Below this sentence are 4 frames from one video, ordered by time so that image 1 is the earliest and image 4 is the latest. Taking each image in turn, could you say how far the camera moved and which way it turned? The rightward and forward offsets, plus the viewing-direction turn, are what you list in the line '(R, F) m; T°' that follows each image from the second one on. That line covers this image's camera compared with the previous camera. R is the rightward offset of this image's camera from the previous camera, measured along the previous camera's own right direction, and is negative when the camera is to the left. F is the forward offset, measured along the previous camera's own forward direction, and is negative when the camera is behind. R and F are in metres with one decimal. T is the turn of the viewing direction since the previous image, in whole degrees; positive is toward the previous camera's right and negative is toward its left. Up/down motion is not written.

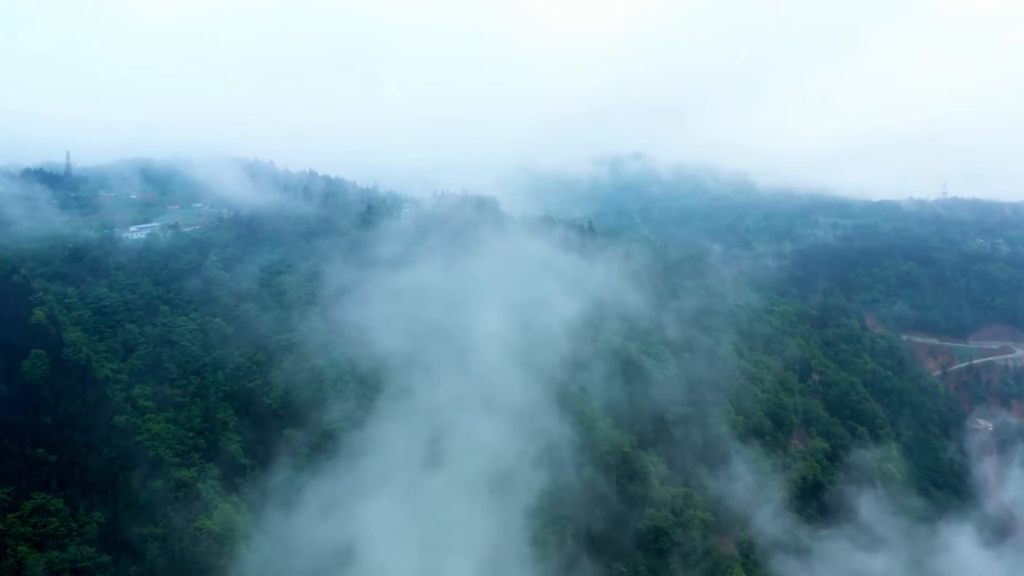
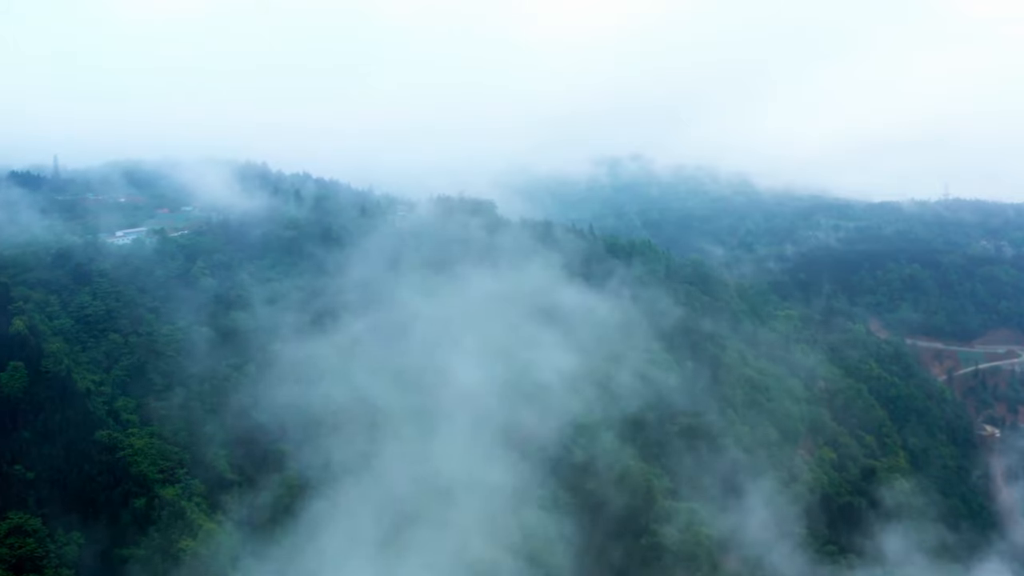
(0.0, +1.0) m; 0°
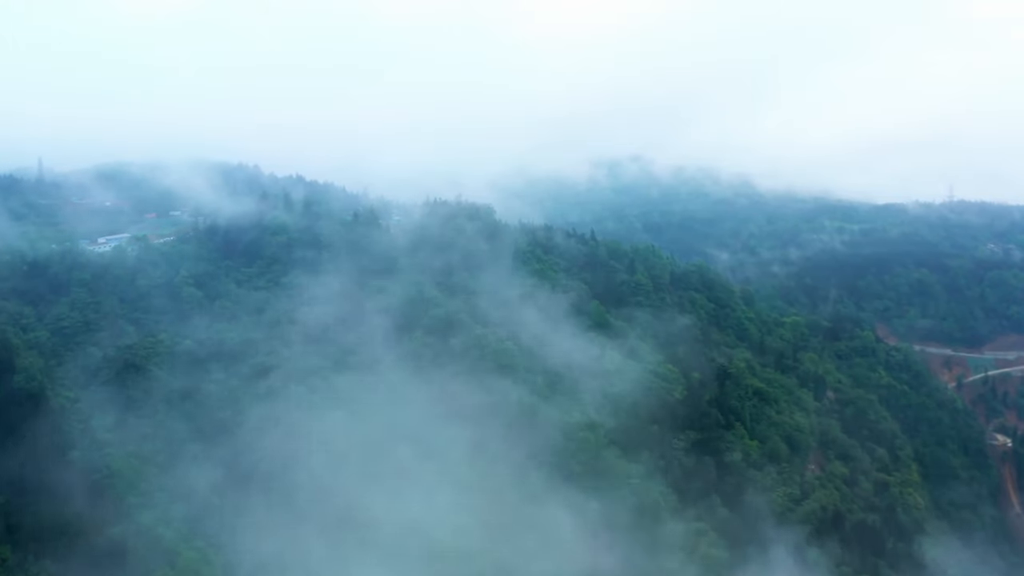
(0.0, +1.3) m; 0°
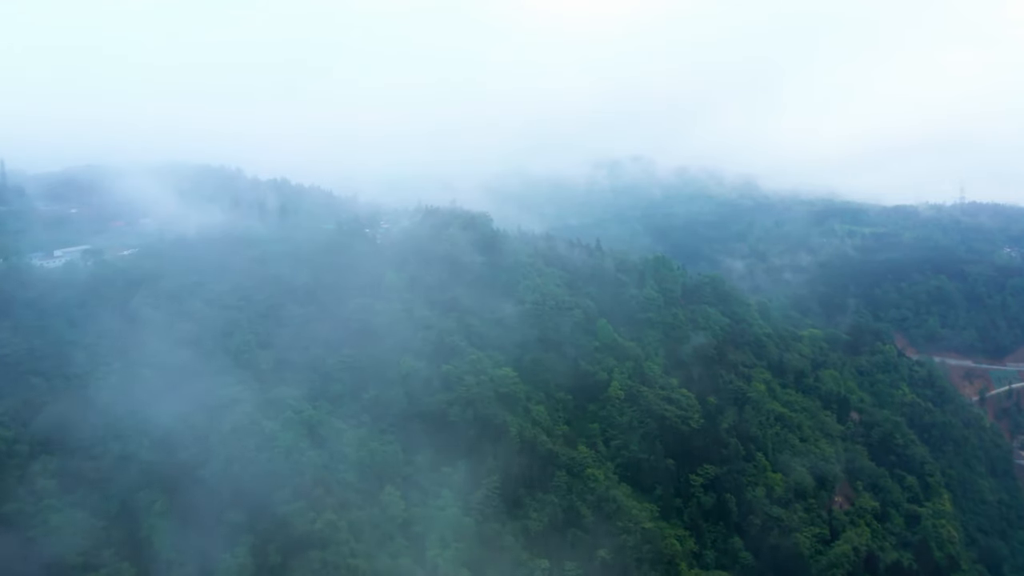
(0.0, +2.9) m; 0°
